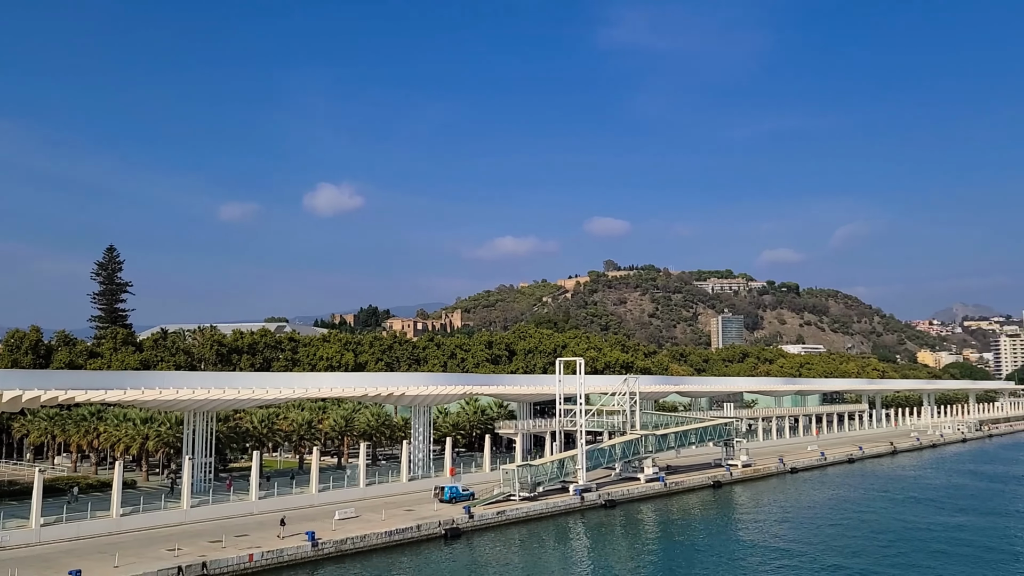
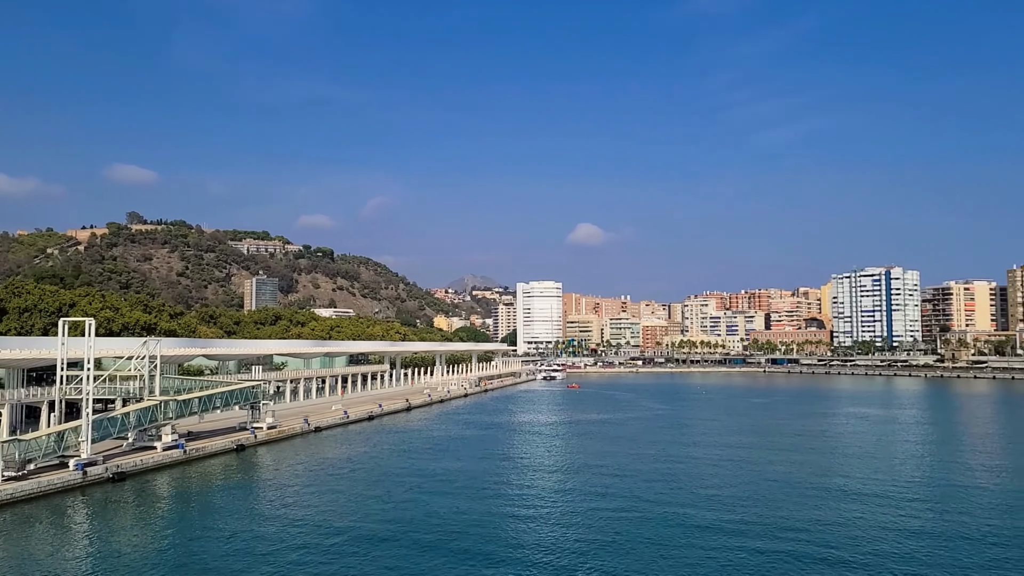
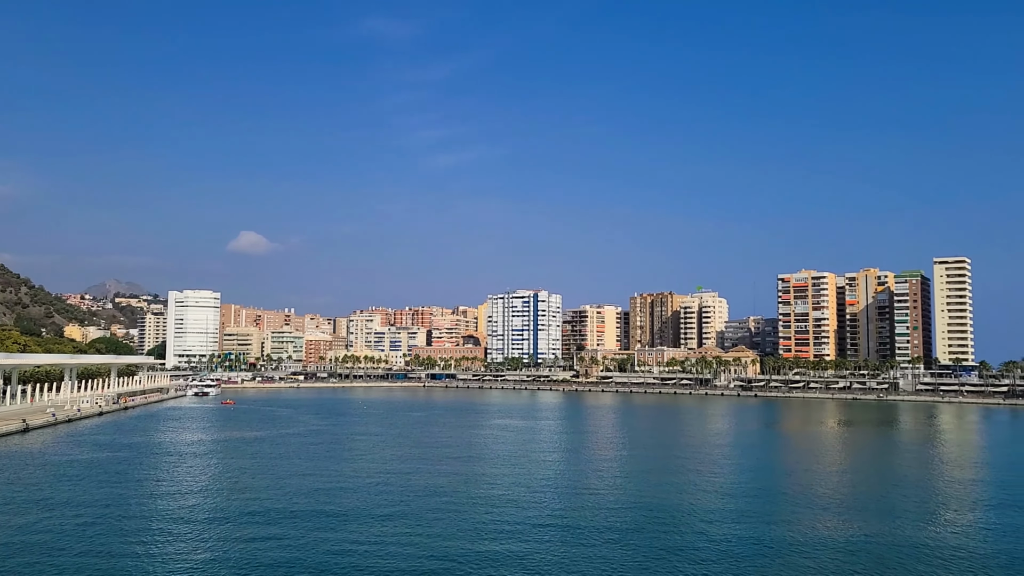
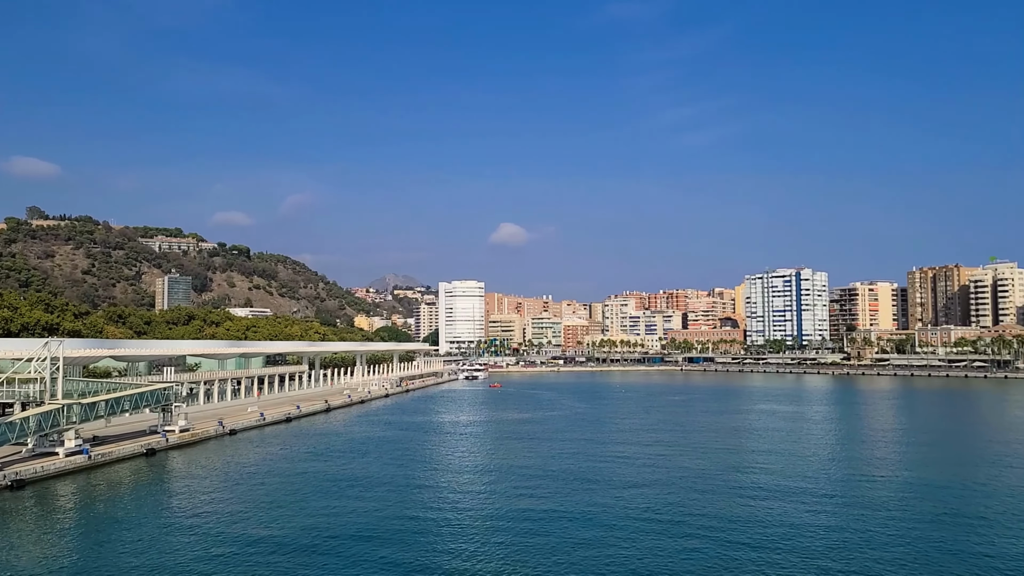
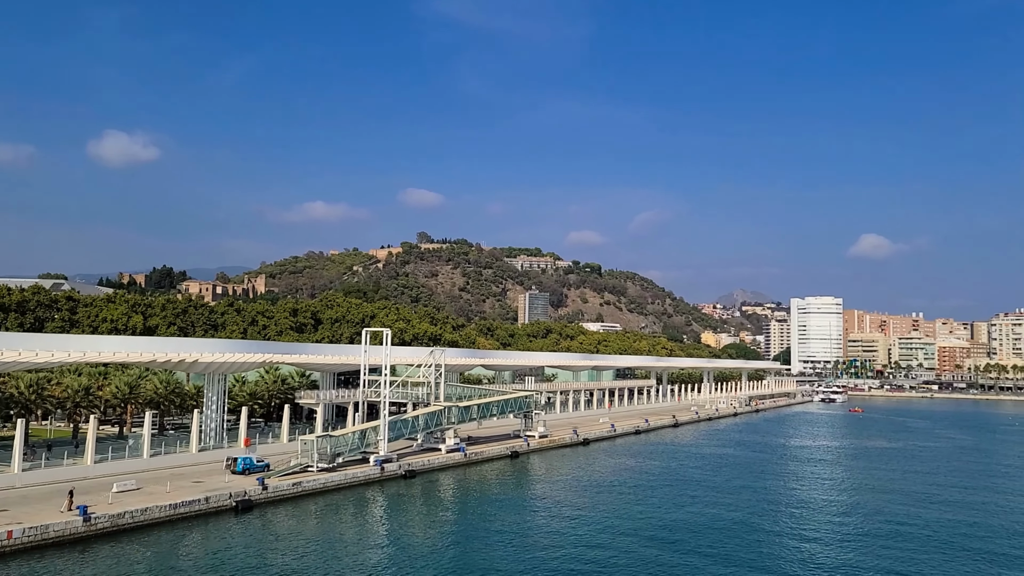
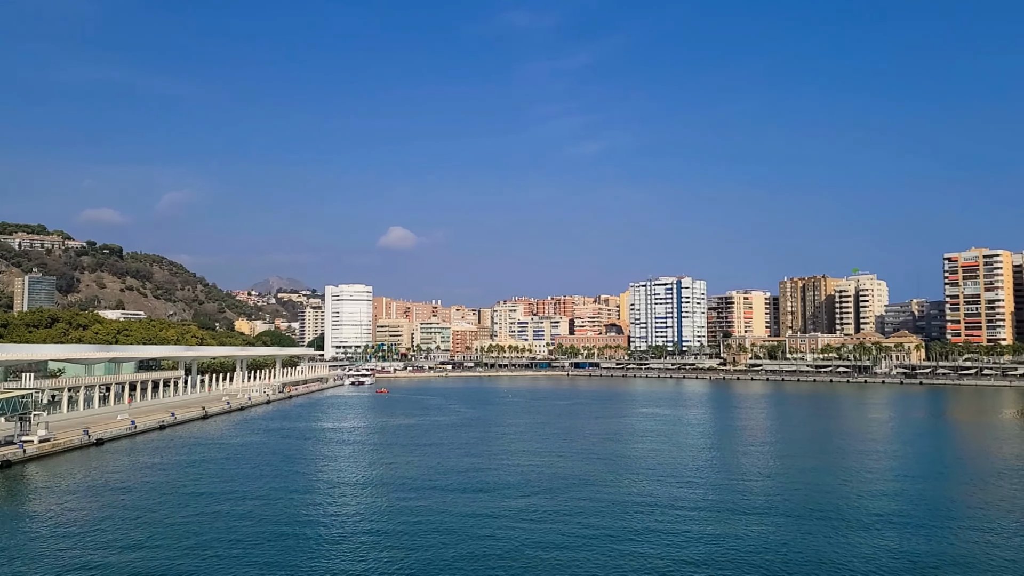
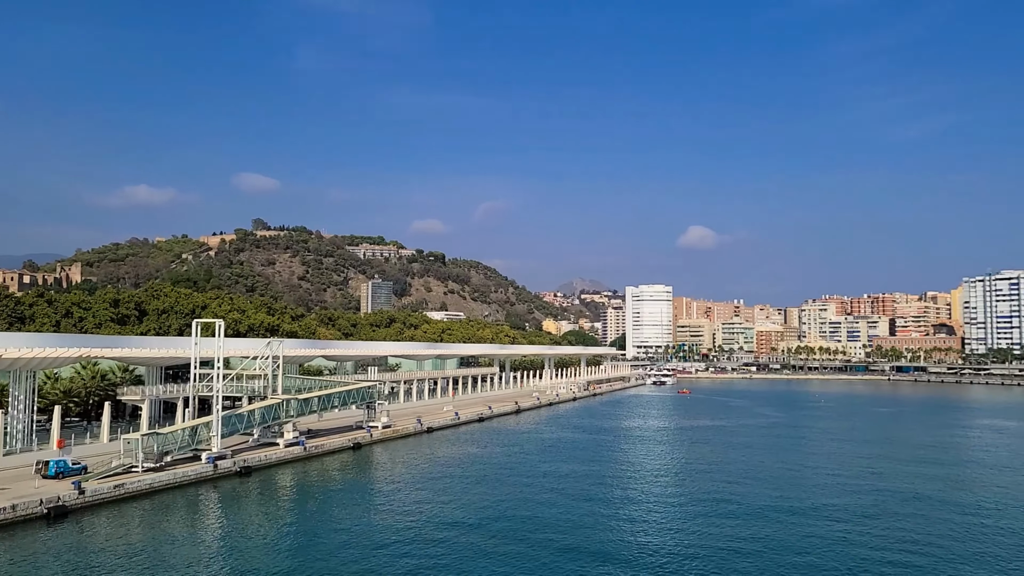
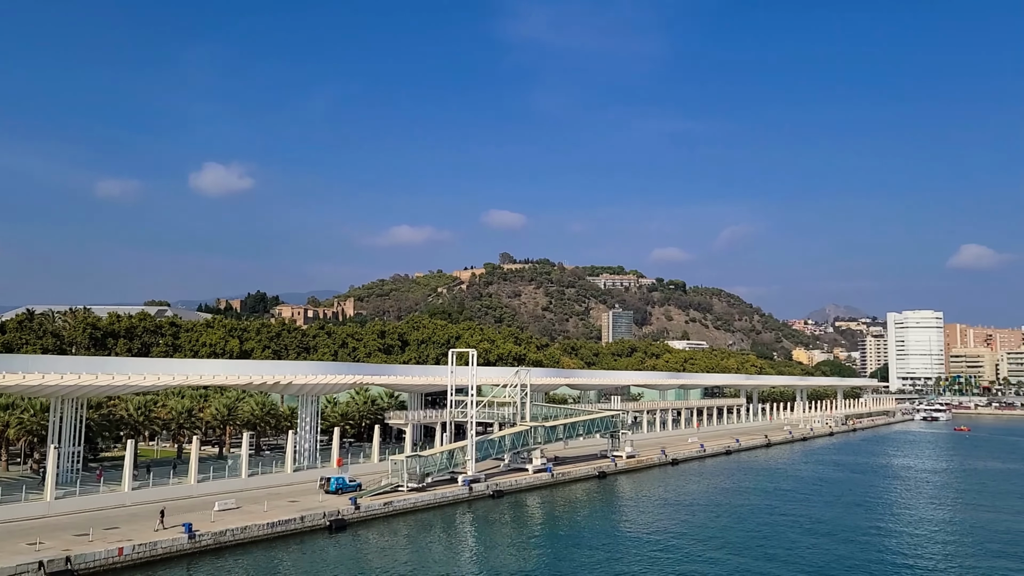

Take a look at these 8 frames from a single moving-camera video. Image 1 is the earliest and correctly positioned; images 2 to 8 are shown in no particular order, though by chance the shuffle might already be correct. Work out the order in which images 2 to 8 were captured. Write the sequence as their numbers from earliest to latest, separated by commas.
8, 5, 7, 2, 4, 6, 3
